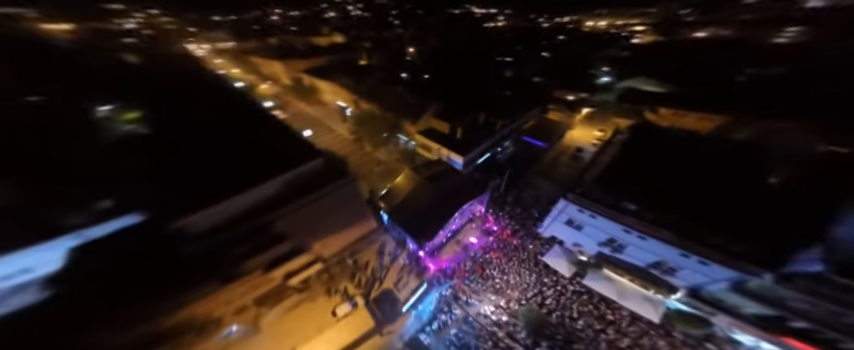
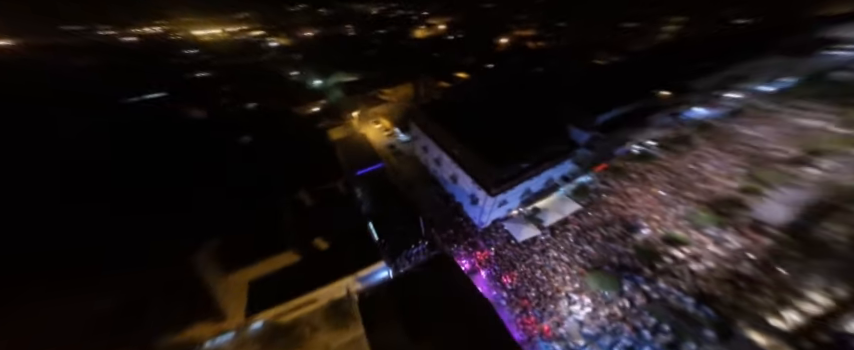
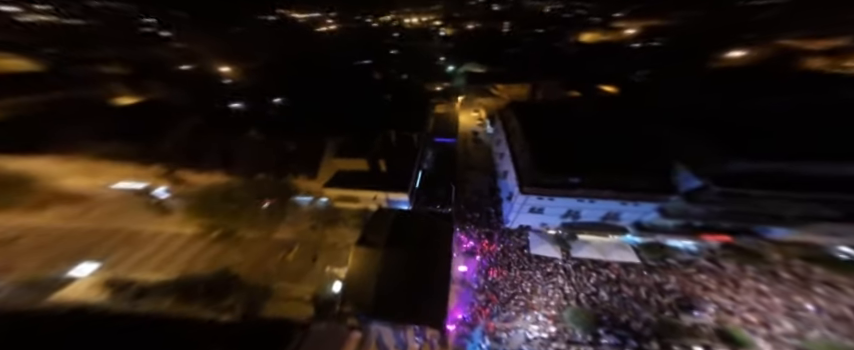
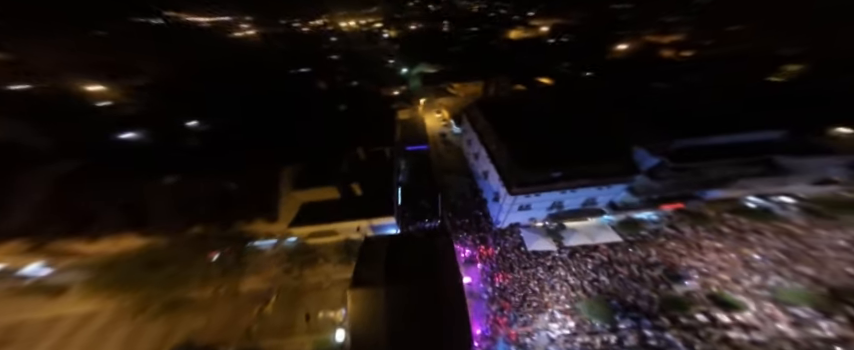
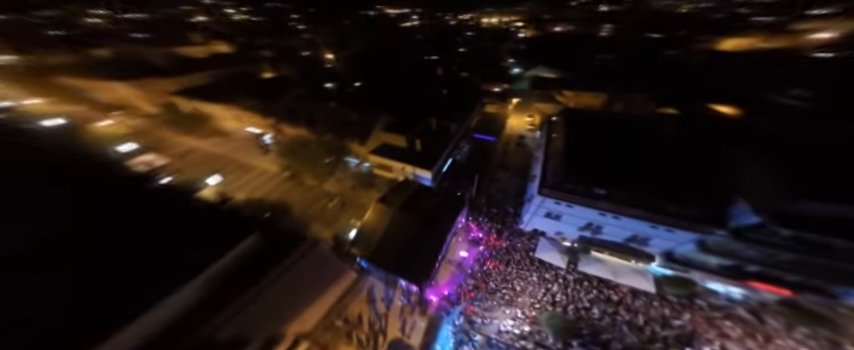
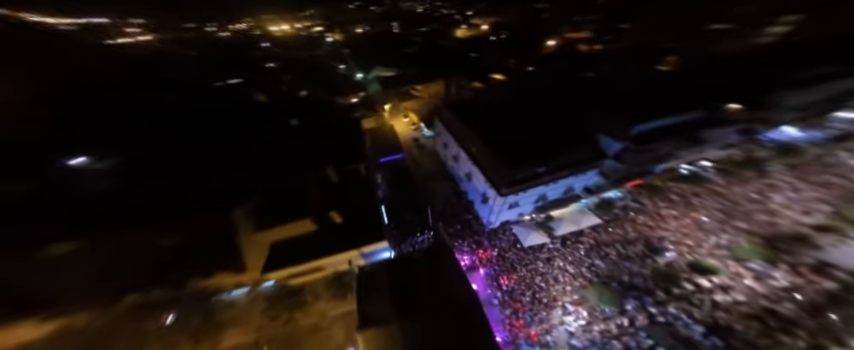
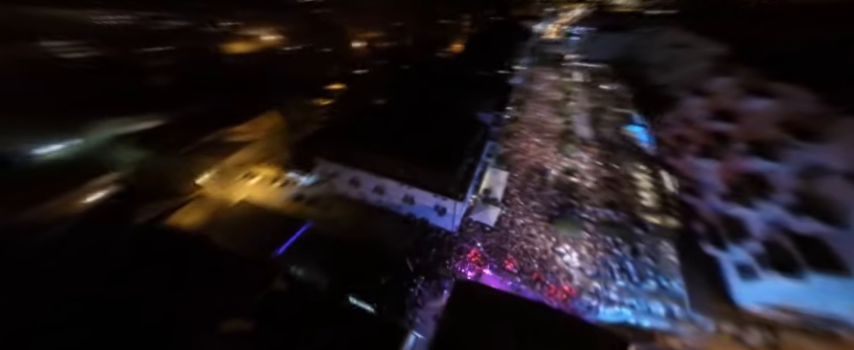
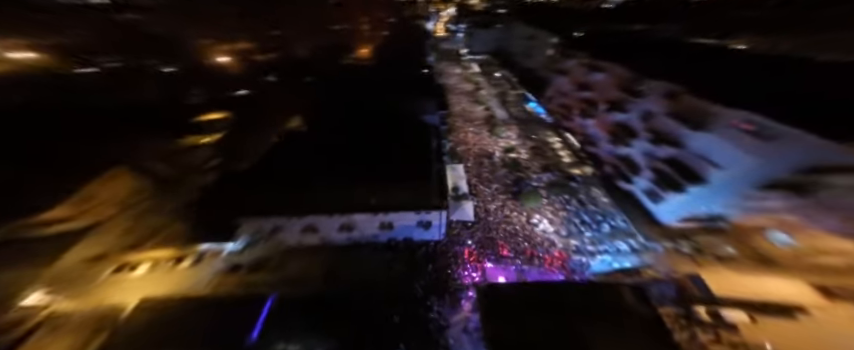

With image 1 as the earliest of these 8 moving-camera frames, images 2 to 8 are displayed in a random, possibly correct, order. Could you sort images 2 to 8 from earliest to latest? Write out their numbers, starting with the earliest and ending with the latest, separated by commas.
5, 3, 4, 6, 2, 7, 8
